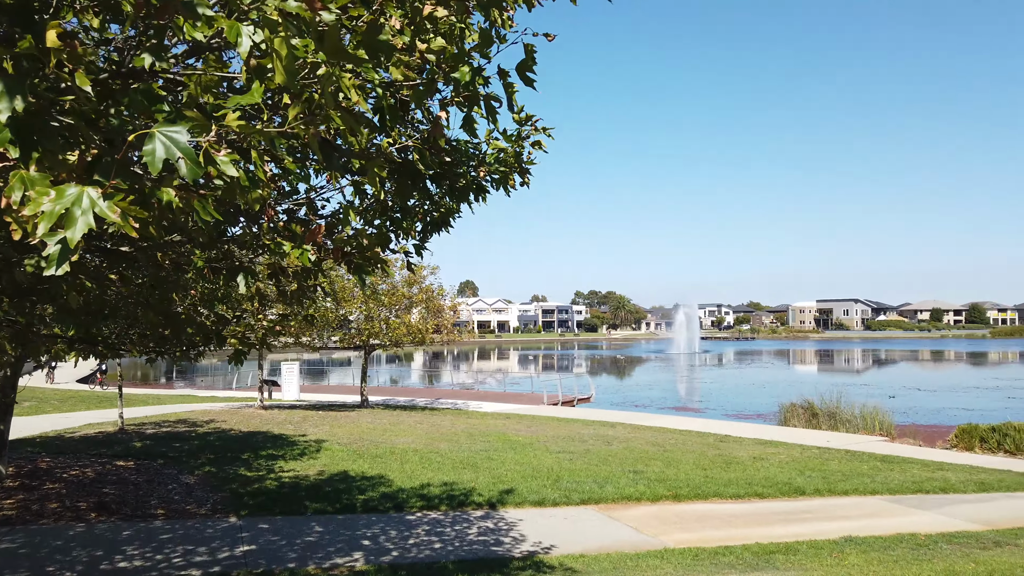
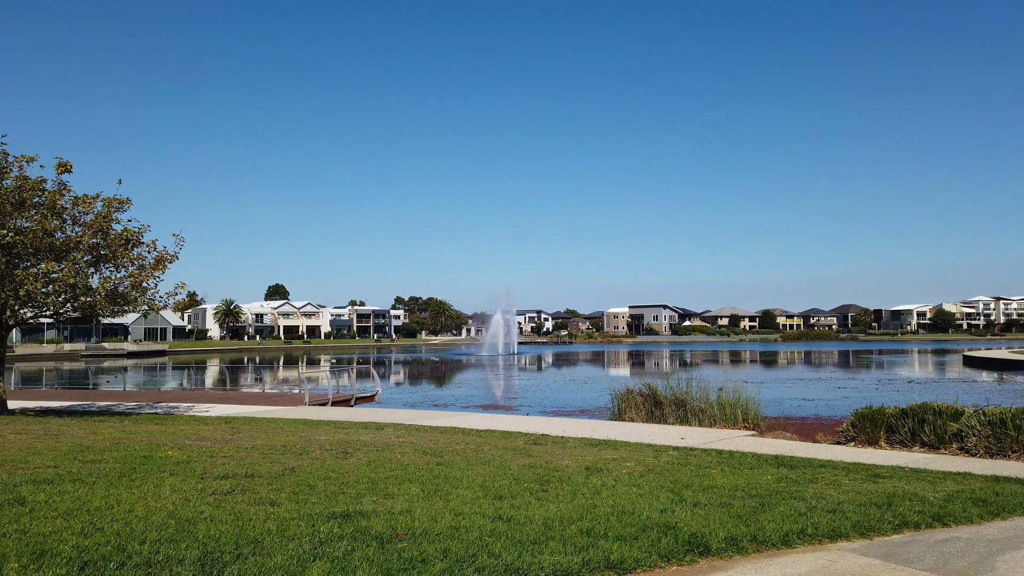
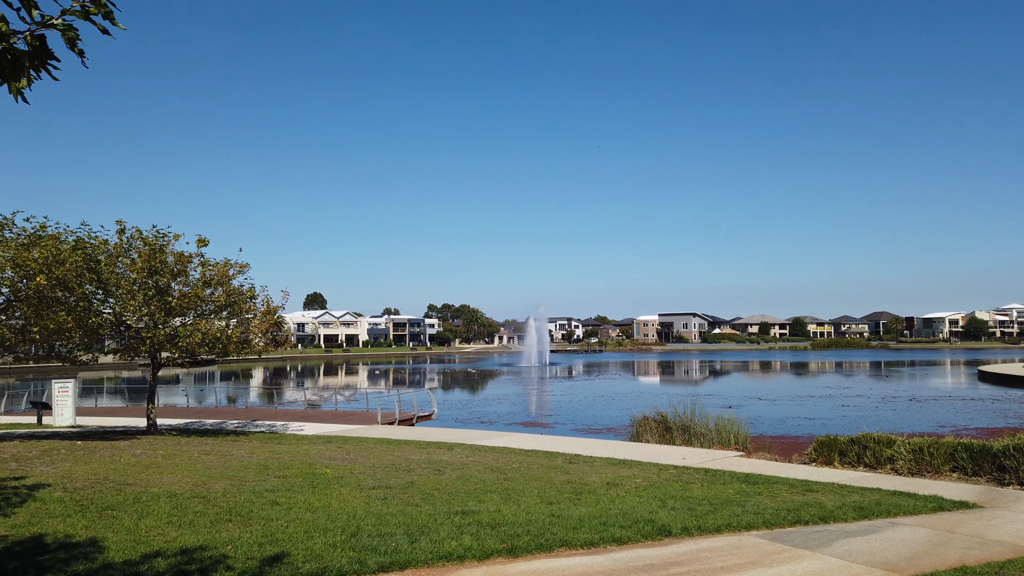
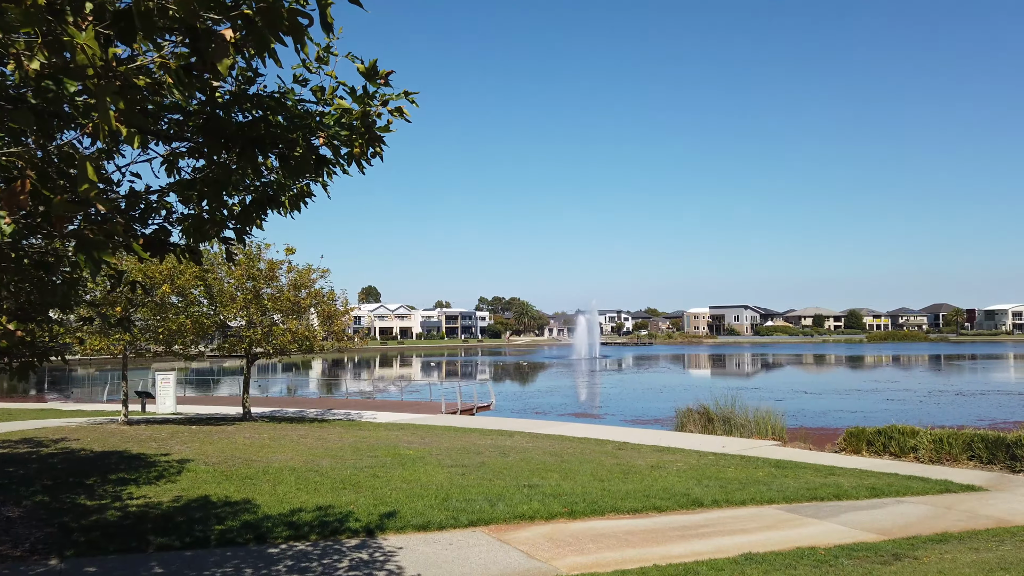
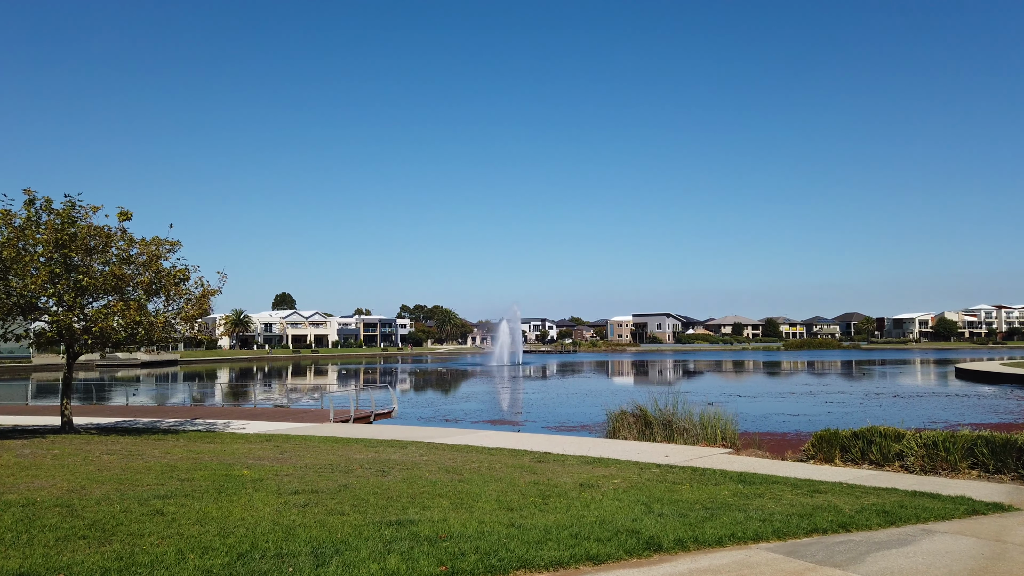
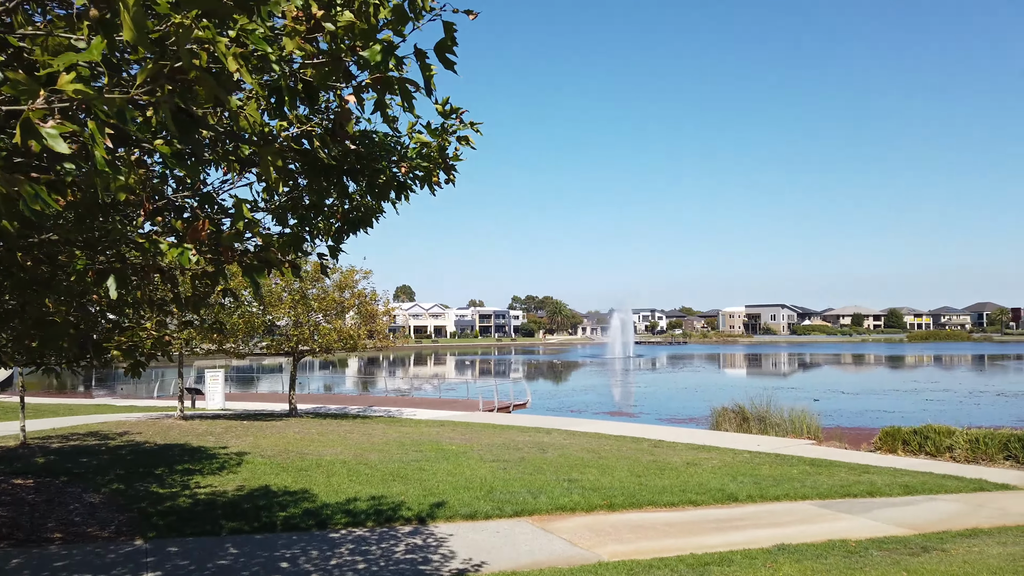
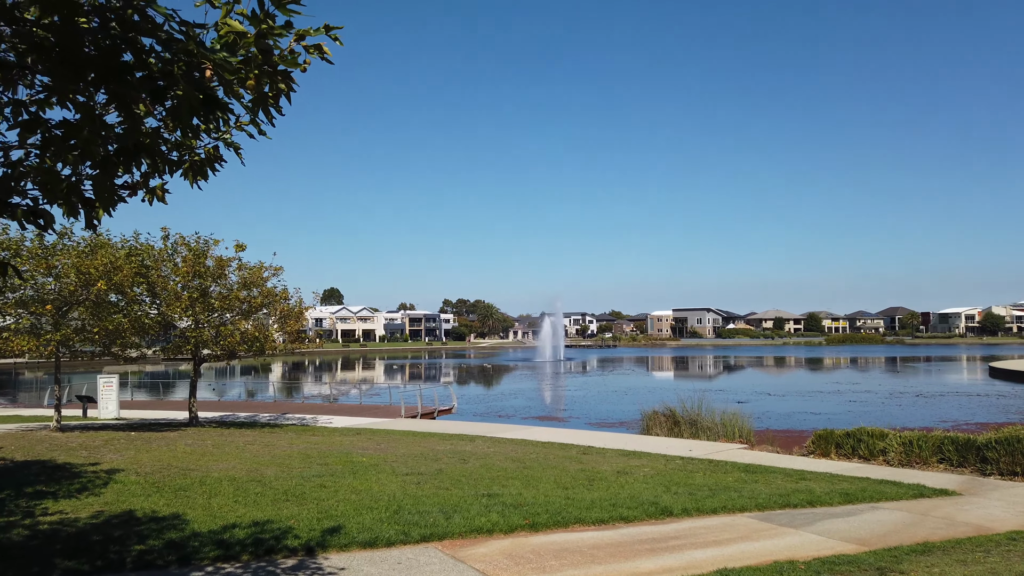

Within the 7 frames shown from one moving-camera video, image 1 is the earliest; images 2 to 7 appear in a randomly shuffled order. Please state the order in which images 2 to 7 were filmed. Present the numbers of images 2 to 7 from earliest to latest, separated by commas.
6, 4, 7, 3, 5, 2
